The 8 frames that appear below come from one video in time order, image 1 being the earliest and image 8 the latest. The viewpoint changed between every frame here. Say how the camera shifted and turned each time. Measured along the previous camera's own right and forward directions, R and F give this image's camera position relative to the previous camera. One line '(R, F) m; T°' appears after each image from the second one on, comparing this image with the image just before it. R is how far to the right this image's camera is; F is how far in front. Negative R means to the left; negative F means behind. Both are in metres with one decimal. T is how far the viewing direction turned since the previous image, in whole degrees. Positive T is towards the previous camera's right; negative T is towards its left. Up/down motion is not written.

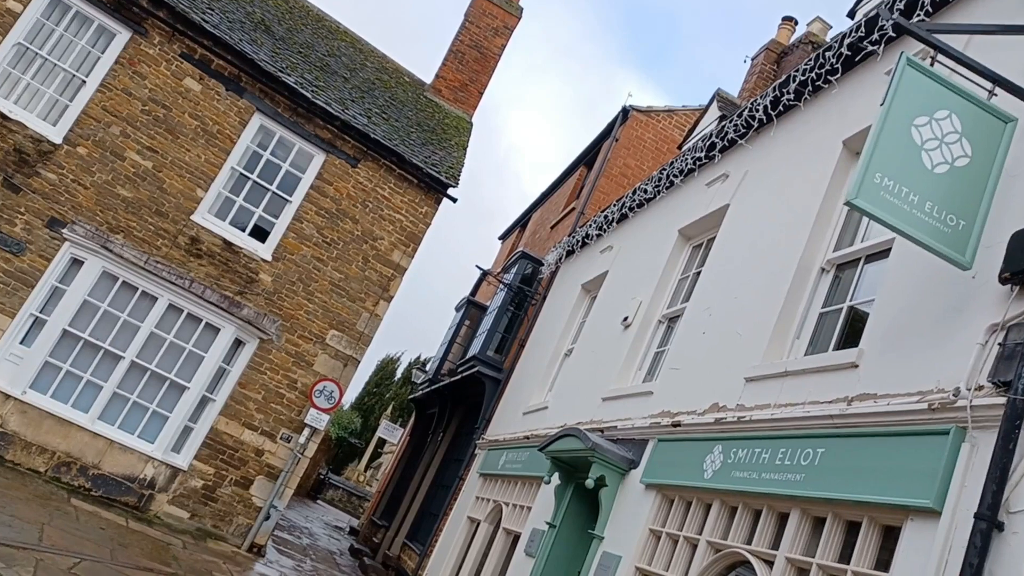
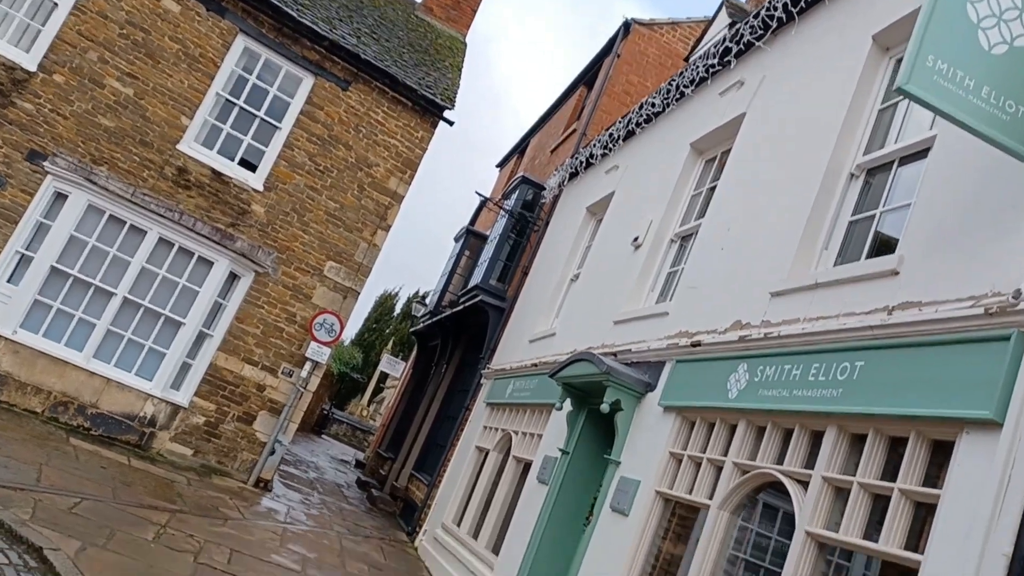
(-0.1, +0.4) m; 0°
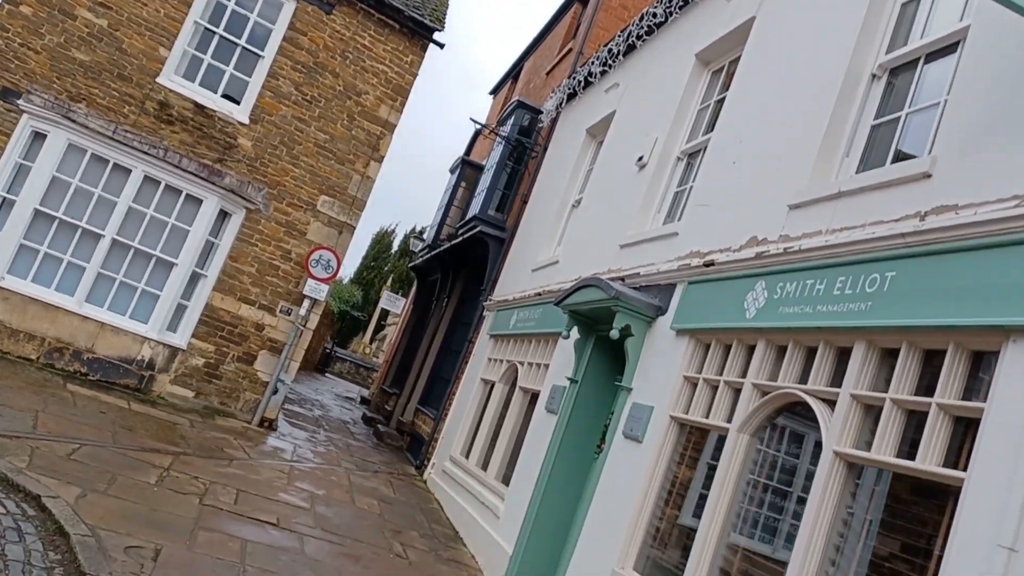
(0.0, +0.3) m; 0°
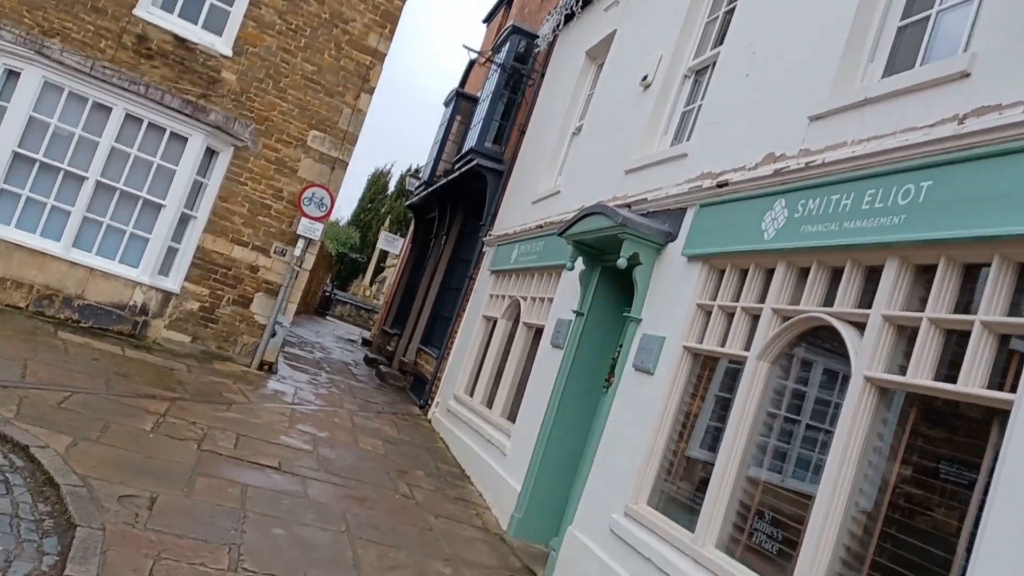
(0.0, +0.3) m; 0°
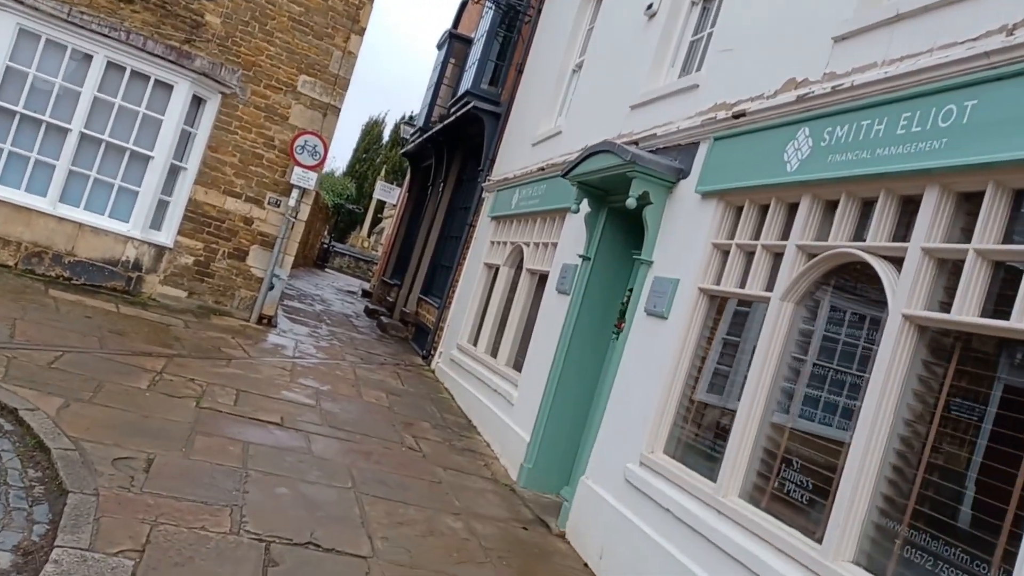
(0.0, +0.3) m; 0°
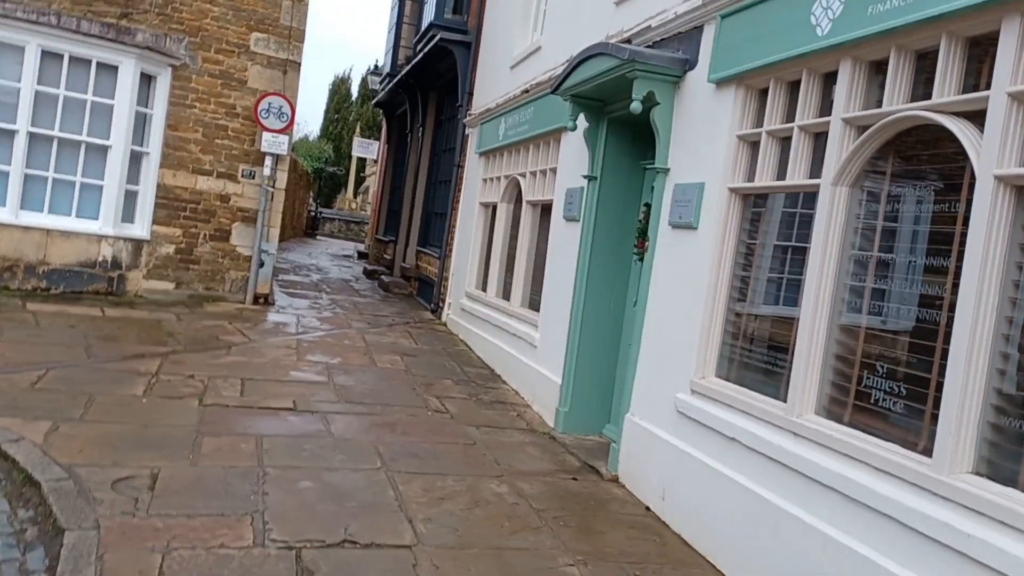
(-0.1, +0.5) m; 0°
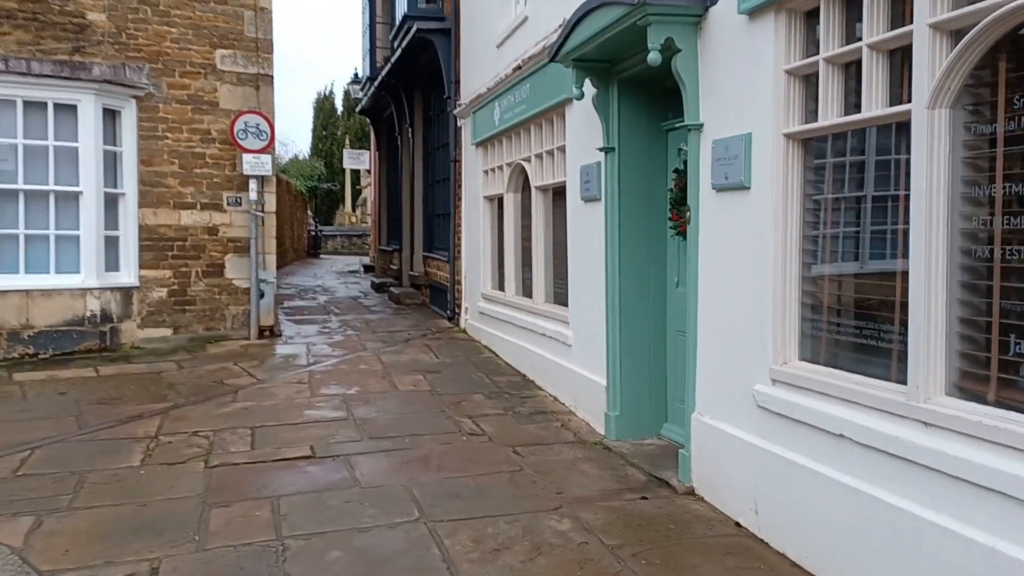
(-0.1, +0.7) m; -1°
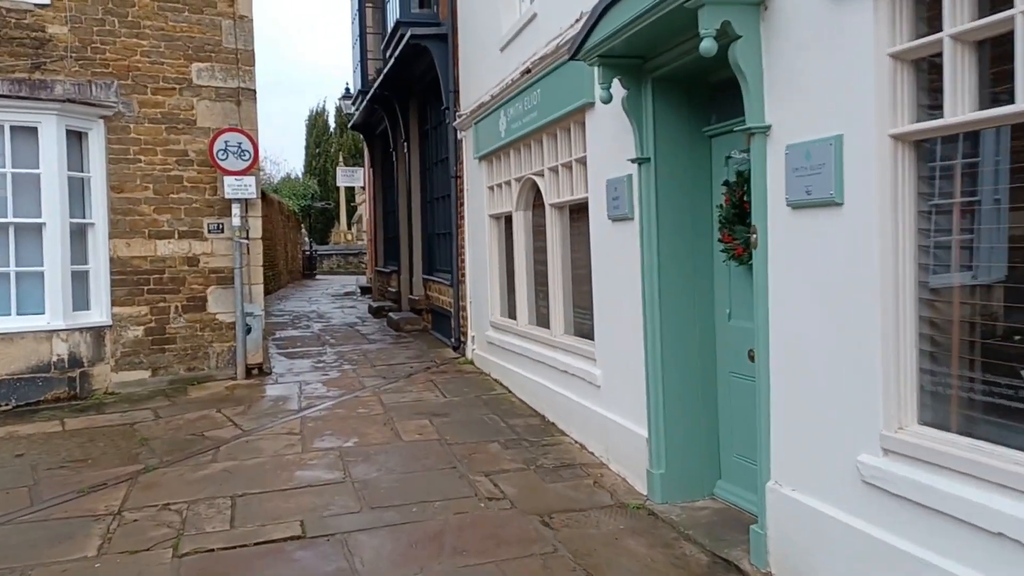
(-0.1, +0.8) m; 0°
